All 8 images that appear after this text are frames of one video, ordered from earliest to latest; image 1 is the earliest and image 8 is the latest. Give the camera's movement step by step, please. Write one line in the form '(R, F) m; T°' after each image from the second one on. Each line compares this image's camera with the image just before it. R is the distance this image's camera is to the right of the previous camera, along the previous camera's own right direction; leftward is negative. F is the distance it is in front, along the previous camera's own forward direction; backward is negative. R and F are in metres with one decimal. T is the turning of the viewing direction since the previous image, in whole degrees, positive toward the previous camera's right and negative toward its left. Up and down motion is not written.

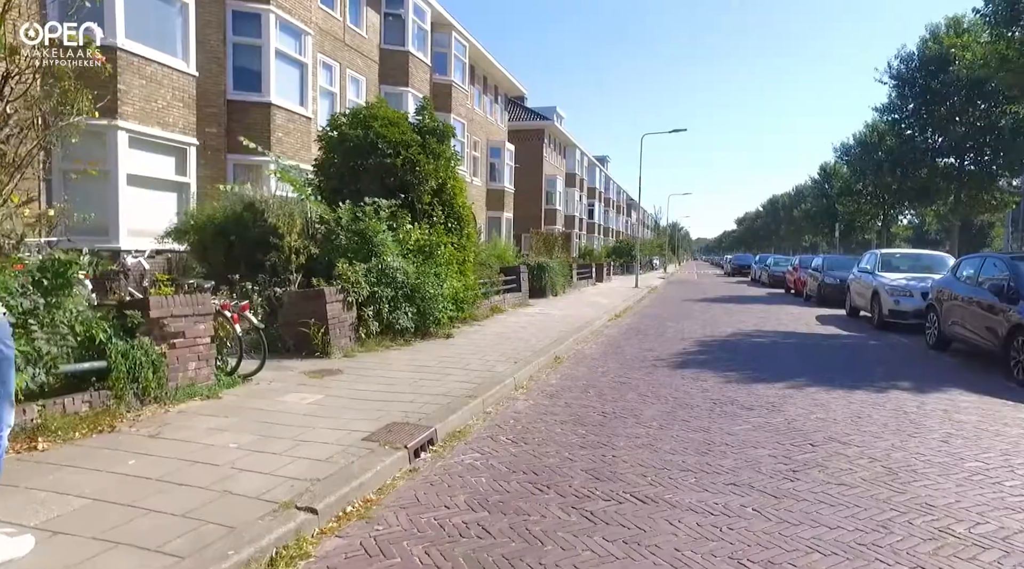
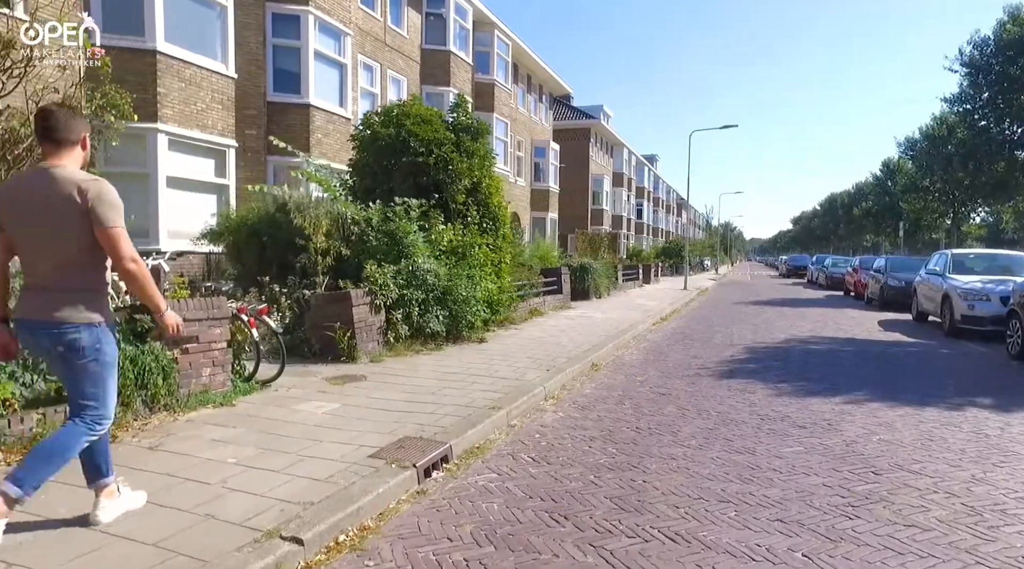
(+0.2, +0.5) m; -4°
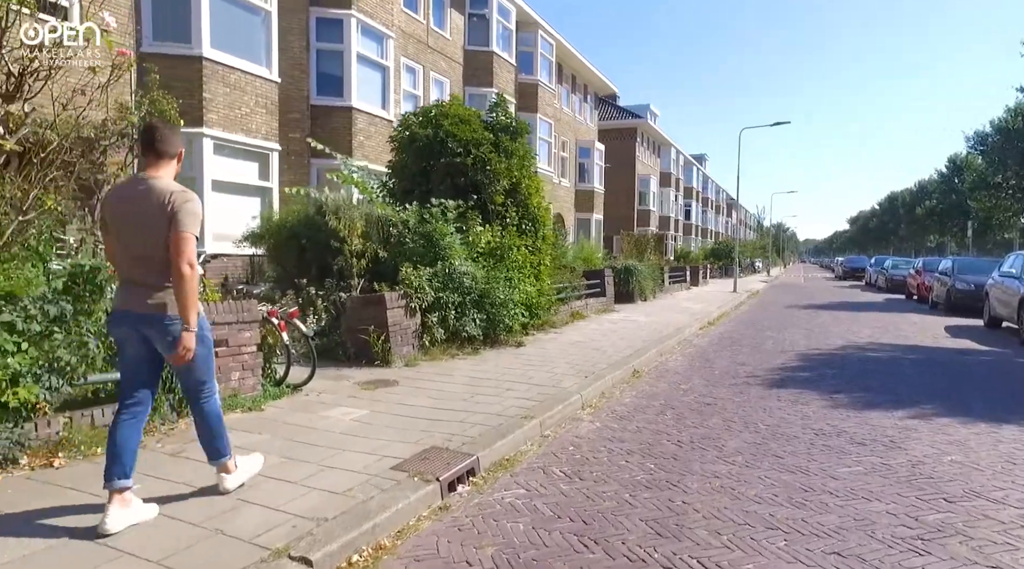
(+0.1, +0.3) m; -4°
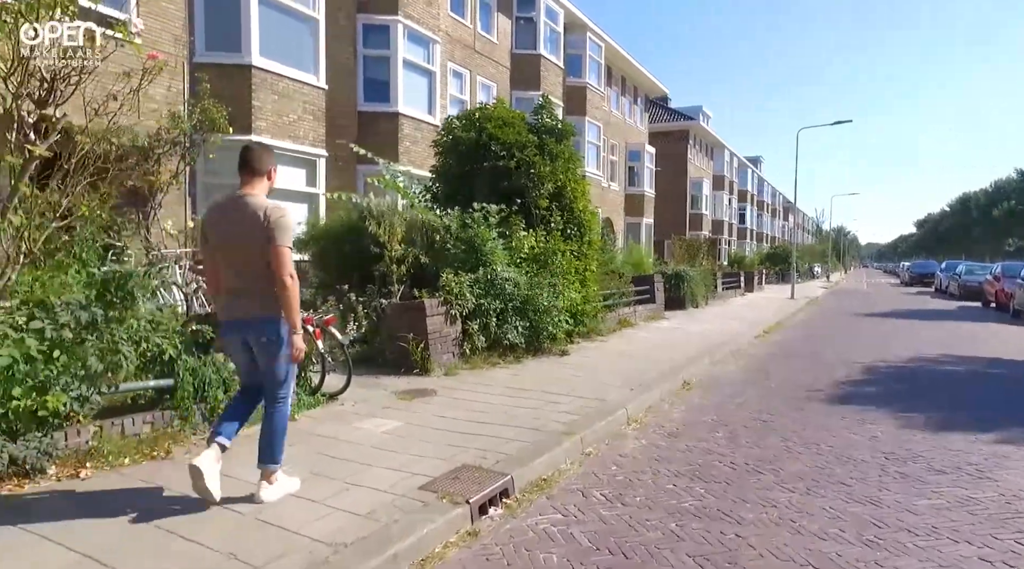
(+0.1, +0.3) m; -4°
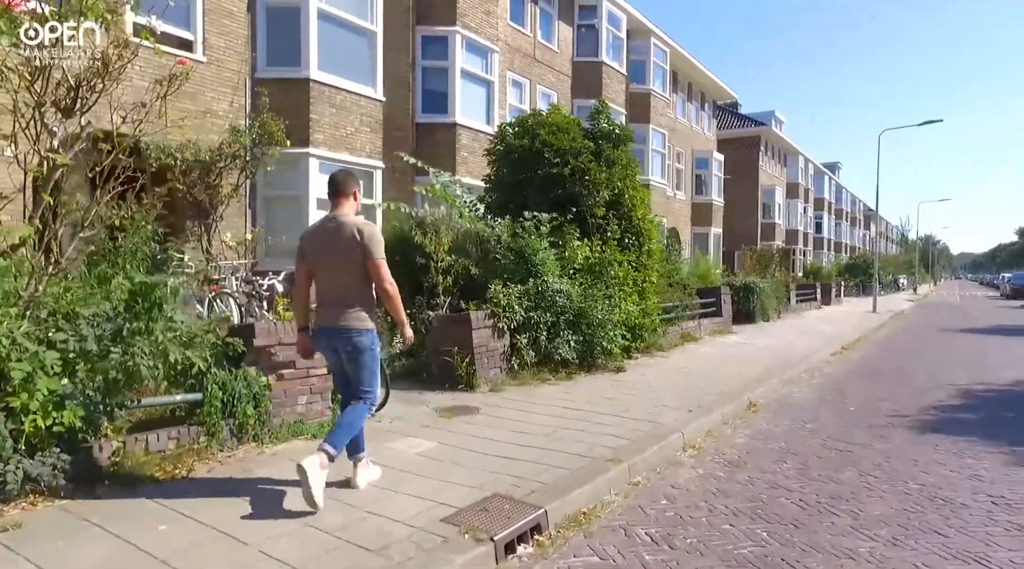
(+0.2, +0.5) m; -5°
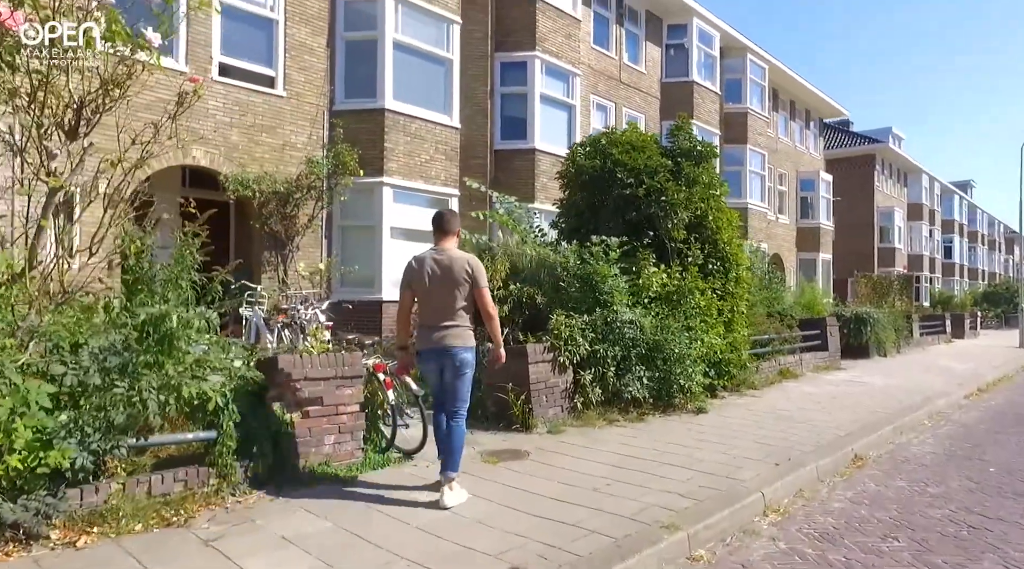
(+0.4, +0.9) m; -8°
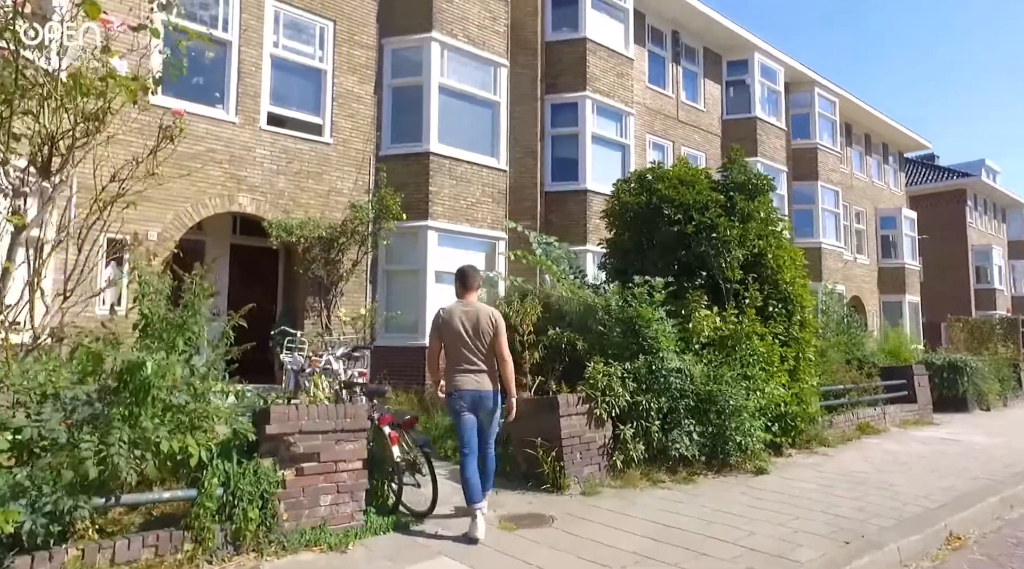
(+0.4, +0.7) m; -6°
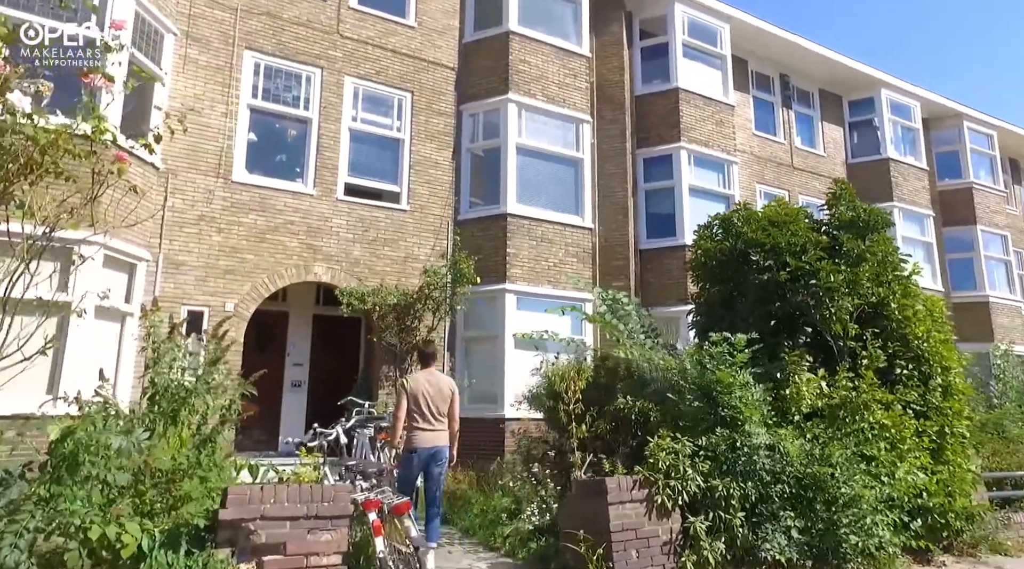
(+0.9, +1.2) m; -11°
